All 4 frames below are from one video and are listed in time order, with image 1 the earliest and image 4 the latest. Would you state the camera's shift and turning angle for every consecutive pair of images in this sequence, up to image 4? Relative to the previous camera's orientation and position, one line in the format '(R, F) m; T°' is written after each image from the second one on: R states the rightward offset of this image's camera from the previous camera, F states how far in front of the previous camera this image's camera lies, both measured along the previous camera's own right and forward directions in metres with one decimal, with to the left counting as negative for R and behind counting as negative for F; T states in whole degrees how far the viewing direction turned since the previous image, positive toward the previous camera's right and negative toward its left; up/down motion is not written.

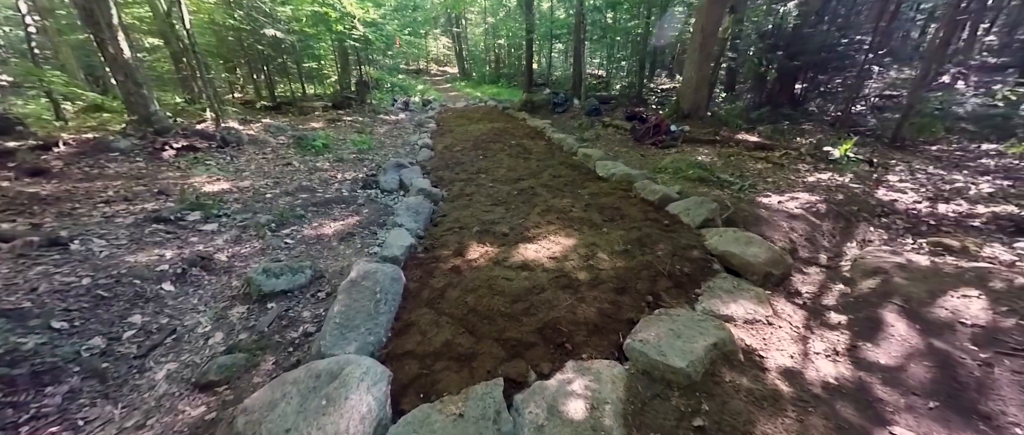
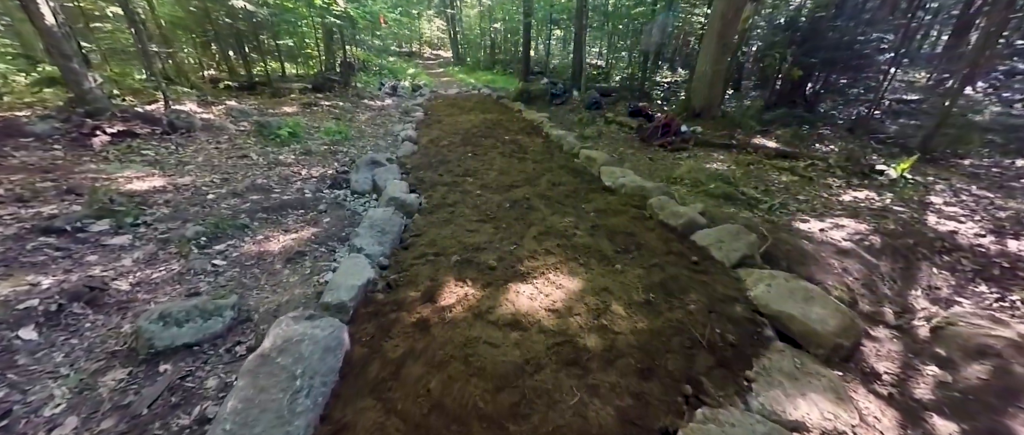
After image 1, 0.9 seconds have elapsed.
(0.0, +0.6) m; +1°
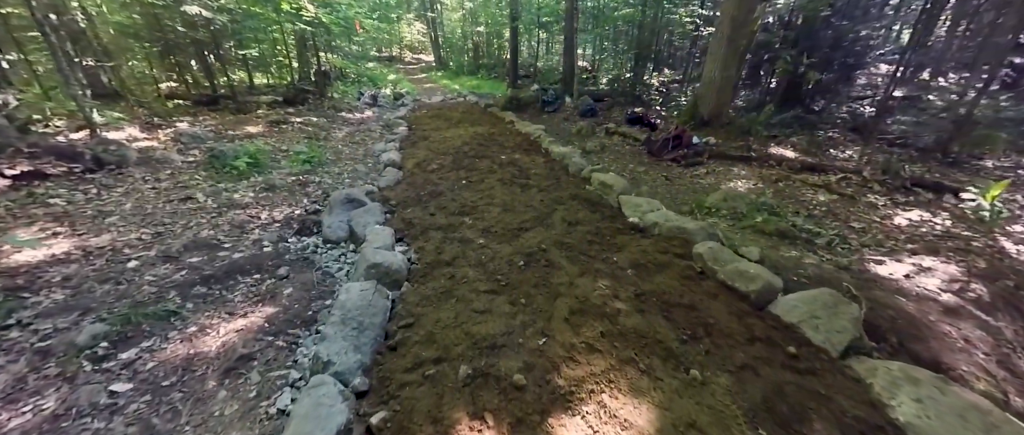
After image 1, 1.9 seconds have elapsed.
(-0.2, +0.7) m; +2°
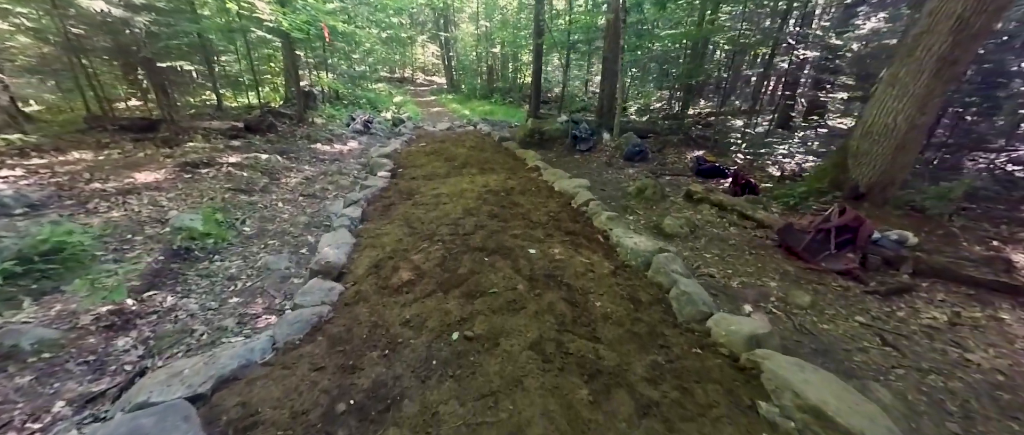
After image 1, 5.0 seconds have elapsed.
(-0.2, +2.5) m; -1°
